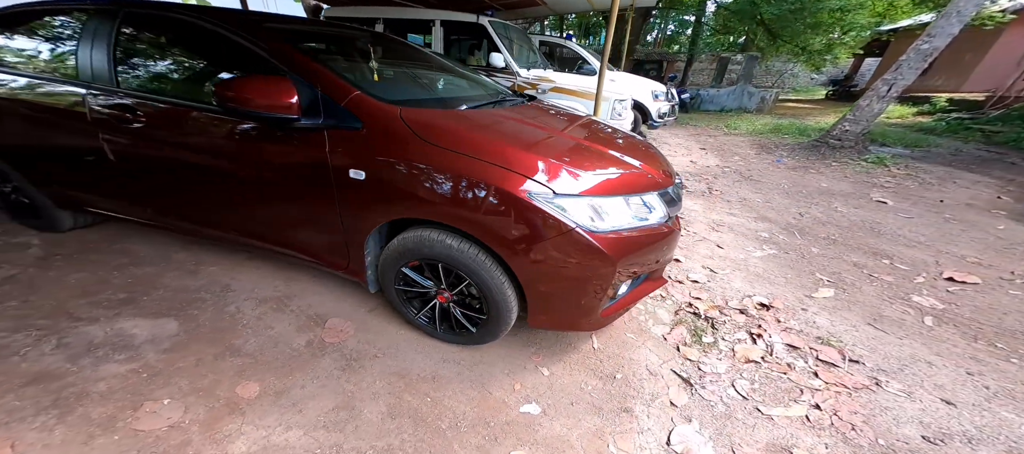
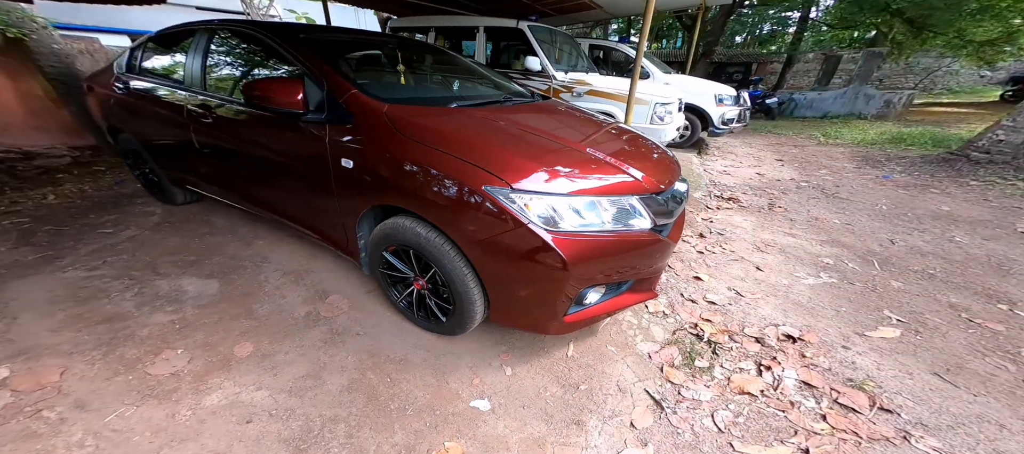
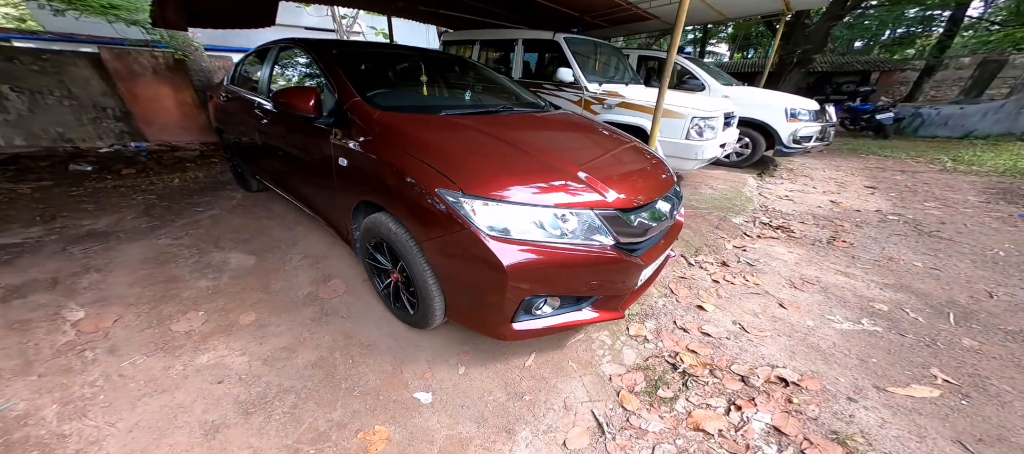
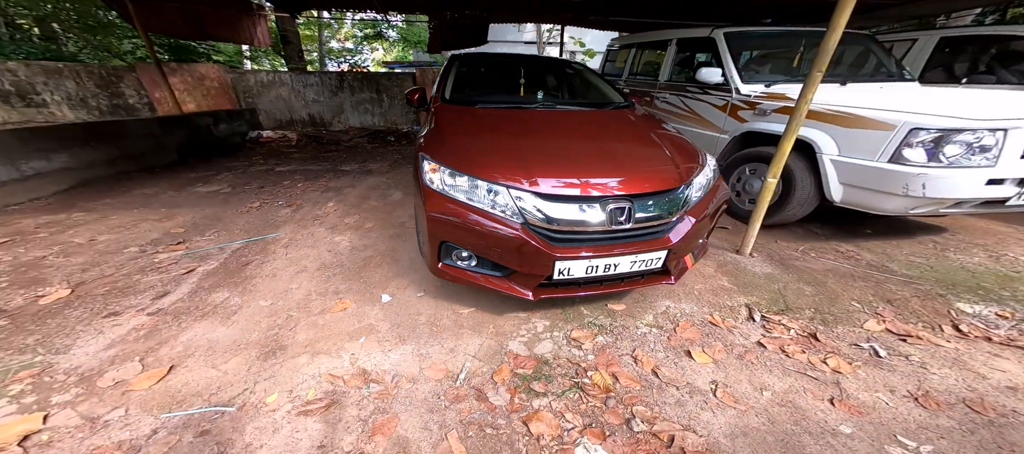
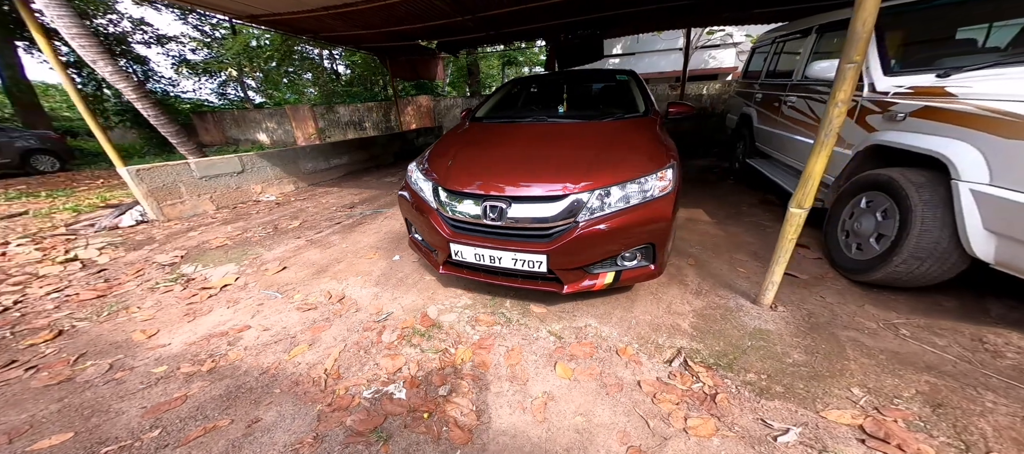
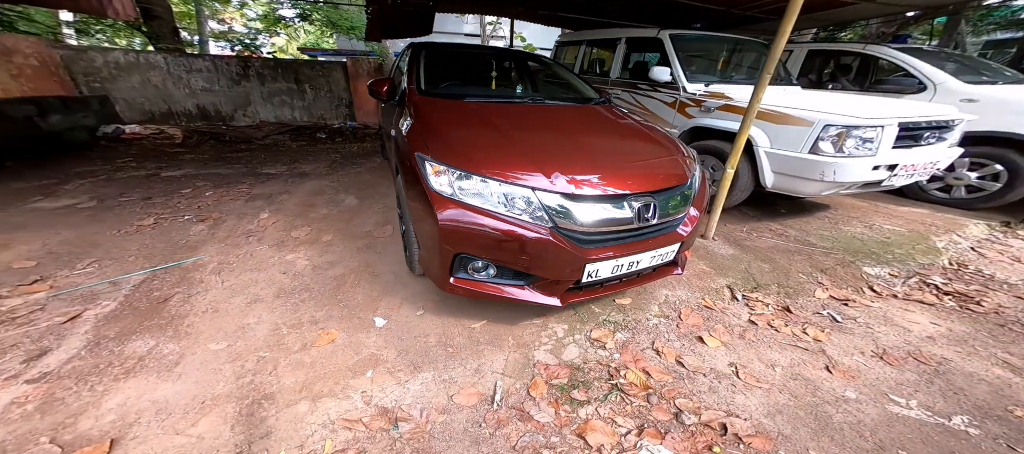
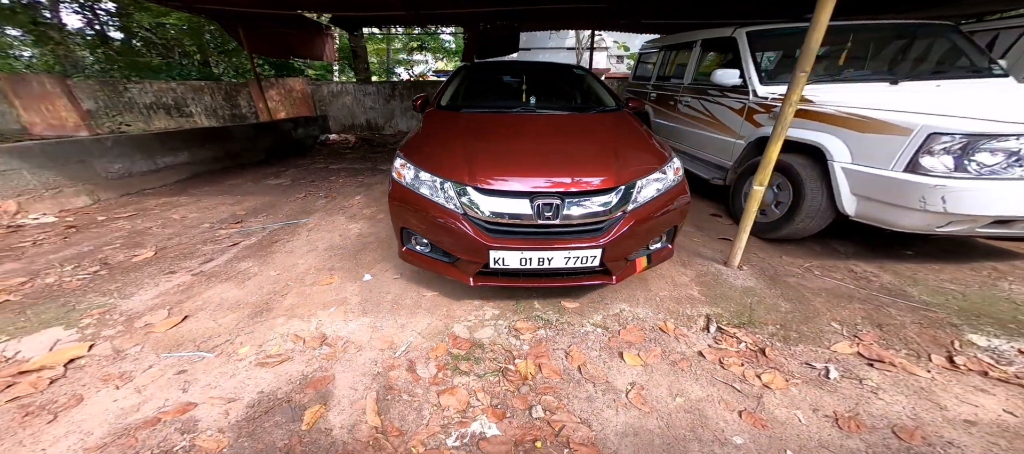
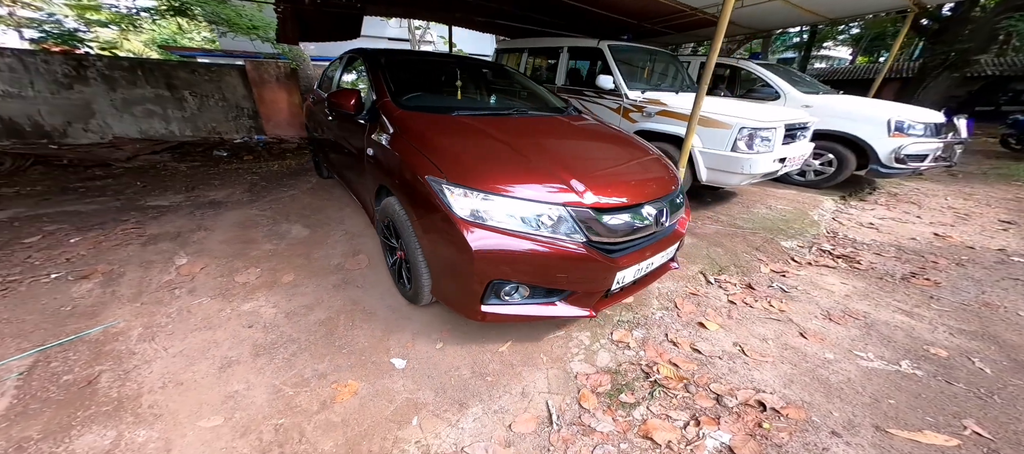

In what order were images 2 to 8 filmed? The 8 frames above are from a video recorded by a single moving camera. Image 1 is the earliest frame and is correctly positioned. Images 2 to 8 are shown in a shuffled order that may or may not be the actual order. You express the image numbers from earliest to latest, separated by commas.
2, 3, 8, 6, 4, 7, 5
